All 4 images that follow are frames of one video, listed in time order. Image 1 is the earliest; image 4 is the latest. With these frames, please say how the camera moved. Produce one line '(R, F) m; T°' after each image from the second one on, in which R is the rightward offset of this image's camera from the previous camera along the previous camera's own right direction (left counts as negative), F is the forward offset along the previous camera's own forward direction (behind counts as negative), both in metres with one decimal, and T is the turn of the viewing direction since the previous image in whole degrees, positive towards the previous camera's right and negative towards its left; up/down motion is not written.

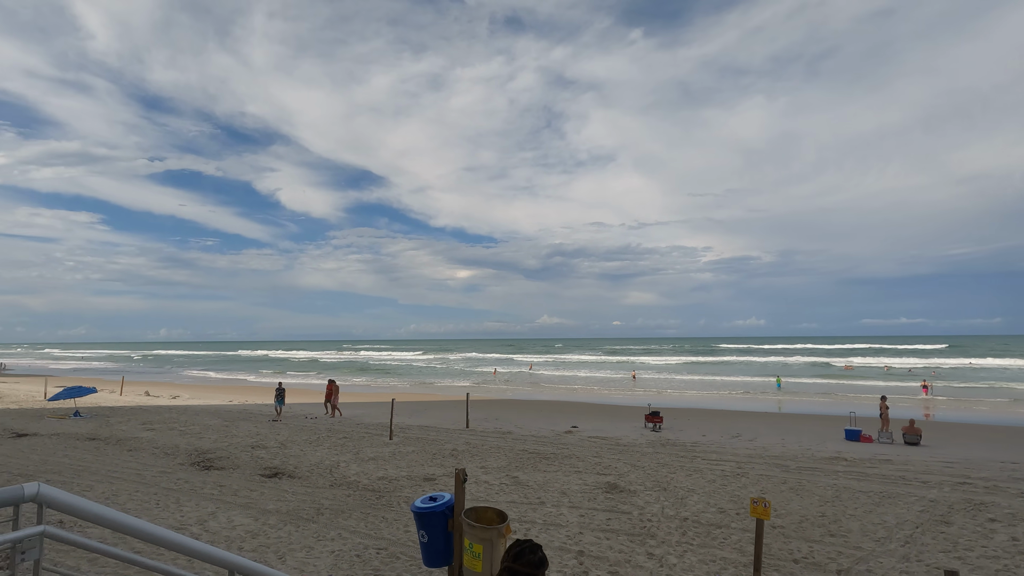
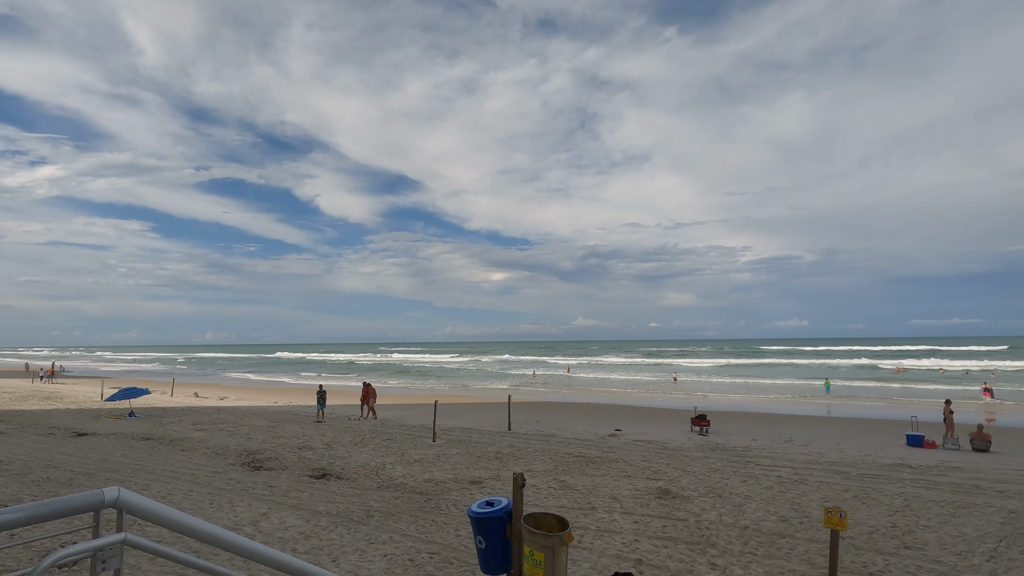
(-0.2, +0.1) m; -3°
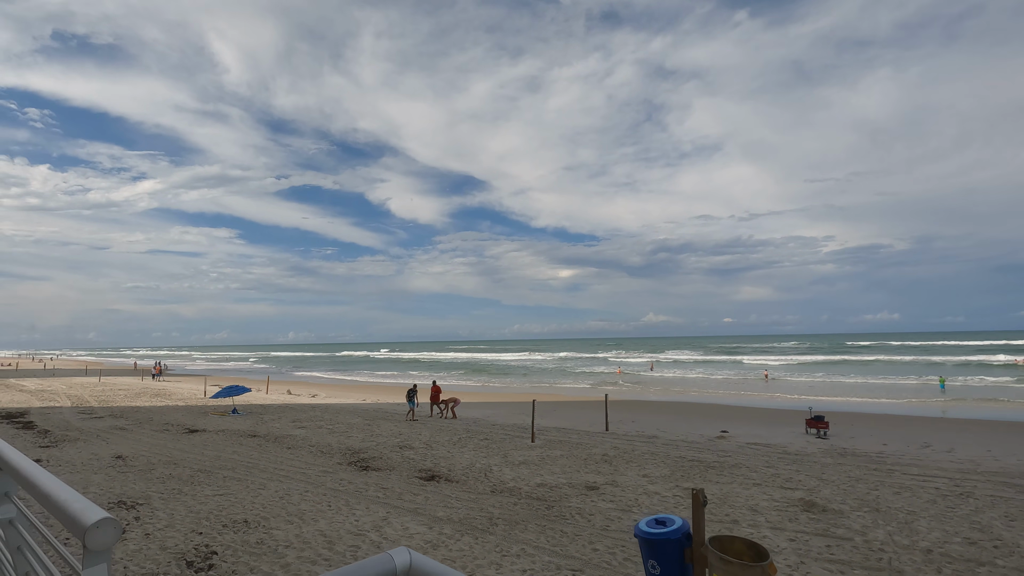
(-0.7, +0.5) m; -7°
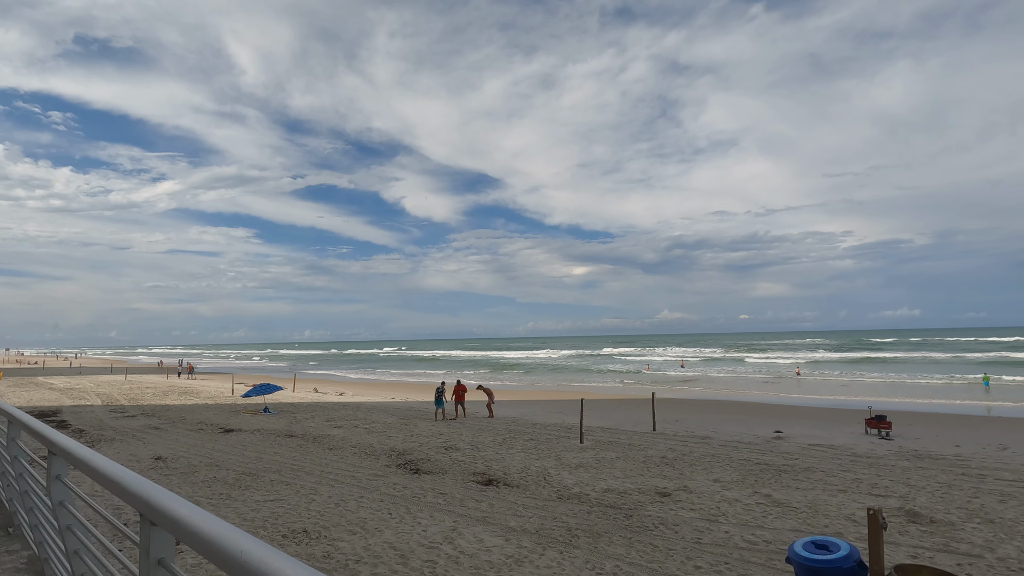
(-0.7, +0.6) m; -1°
